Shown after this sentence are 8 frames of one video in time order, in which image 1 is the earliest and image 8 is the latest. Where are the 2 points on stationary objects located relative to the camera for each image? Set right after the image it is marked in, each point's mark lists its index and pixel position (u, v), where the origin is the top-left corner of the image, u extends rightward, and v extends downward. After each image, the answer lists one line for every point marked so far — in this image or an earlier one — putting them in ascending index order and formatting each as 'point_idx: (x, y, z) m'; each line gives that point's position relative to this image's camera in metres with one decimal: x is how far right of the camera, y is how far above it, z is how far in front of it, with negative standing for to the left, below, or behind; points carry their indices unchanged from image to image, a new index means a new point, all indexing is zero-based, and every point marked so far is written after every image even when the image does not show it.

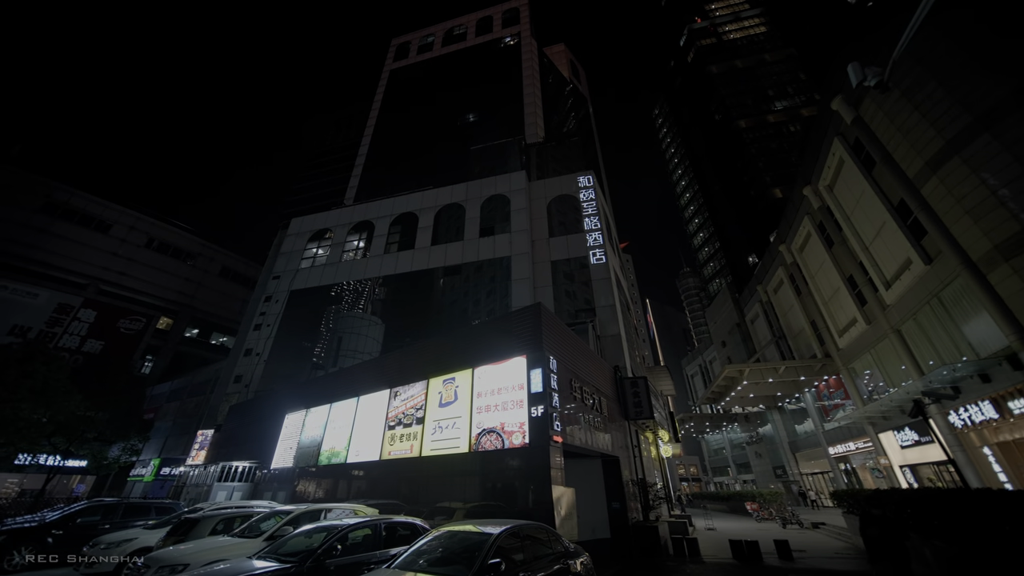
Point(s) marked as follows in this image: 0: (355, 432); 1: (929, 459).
0: (-7.2, -6.6, +16.0) m
1: (+21.4, -8.8, +17.9) m
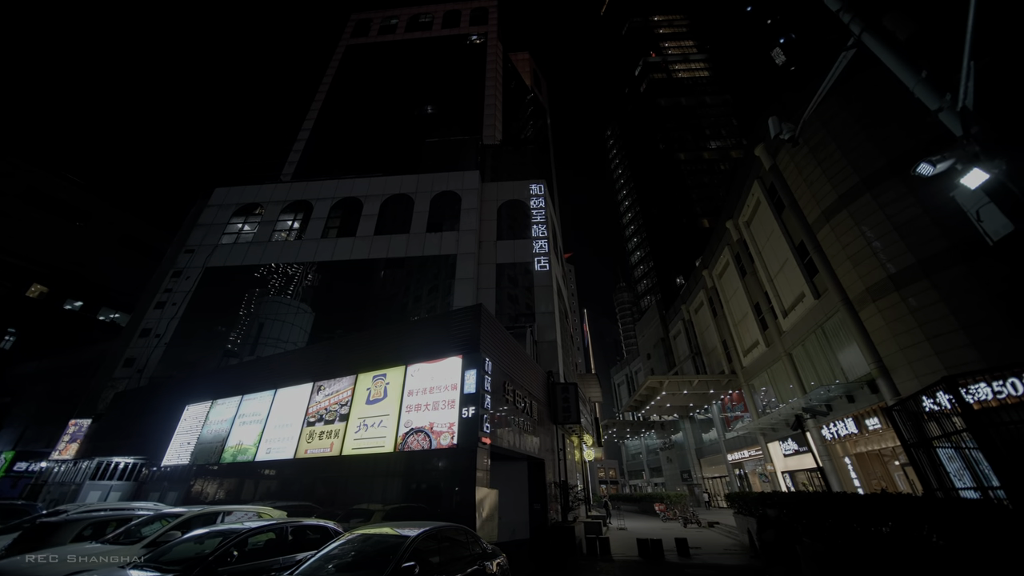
0: (-10.2, -5.9, +14.7) m
1: (+17.5, -10.7, +20.8) m
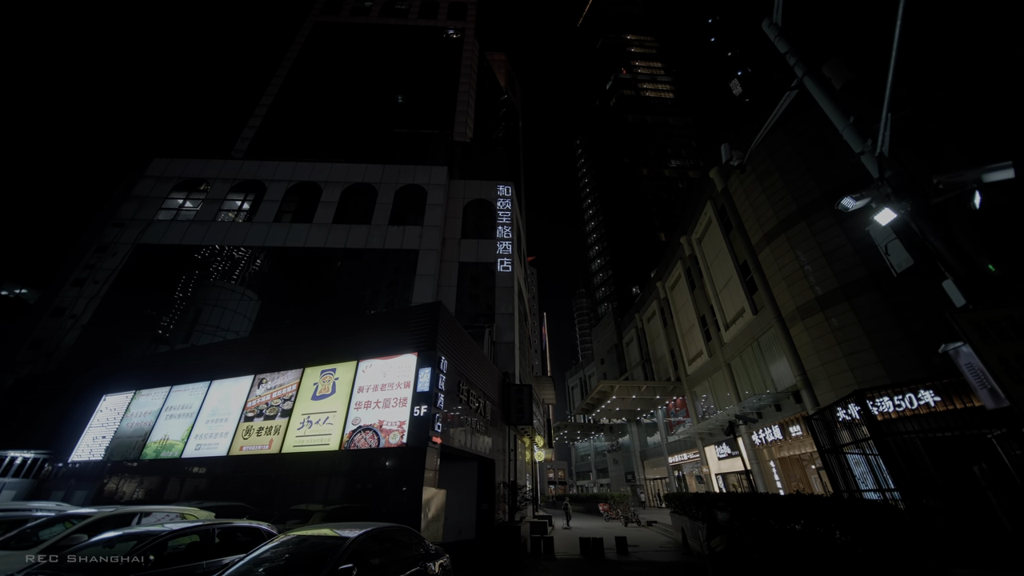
0: (-12.1, -5.2, +13.6) m
1: (+14.5, -11.7, +22.5) m
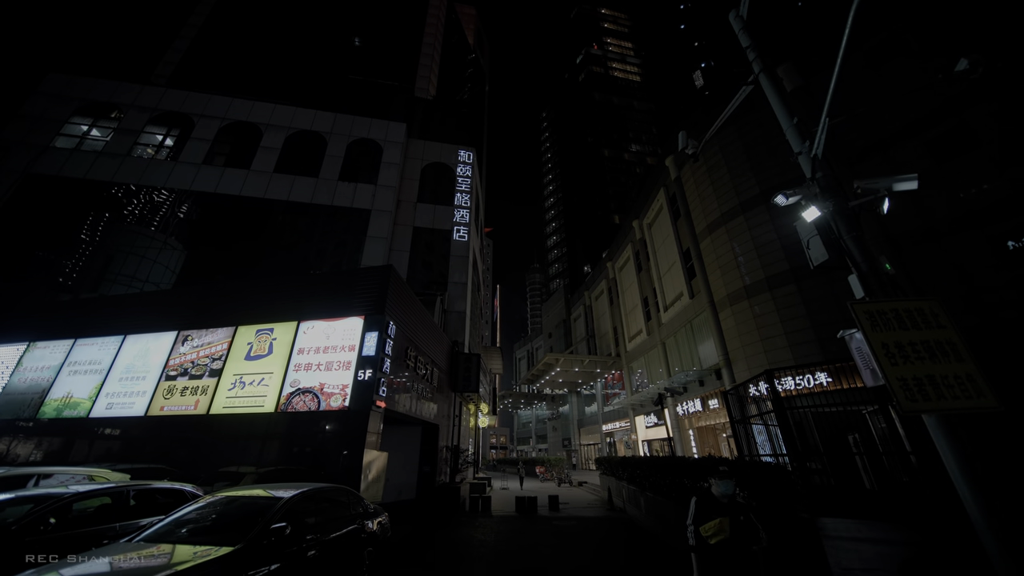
0: (-14.1, -3.2, +12.3) m
1: (+10.7, -10.7, +24.9) m
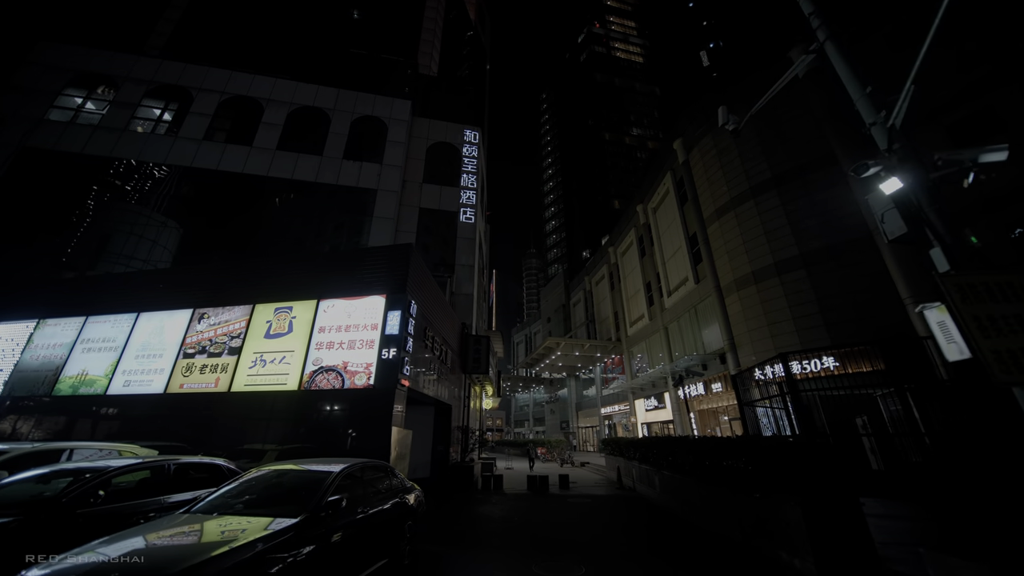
0: (-13.6, -2.5, +12.2) m
1: (+10.9, -9.6, +25.5) m
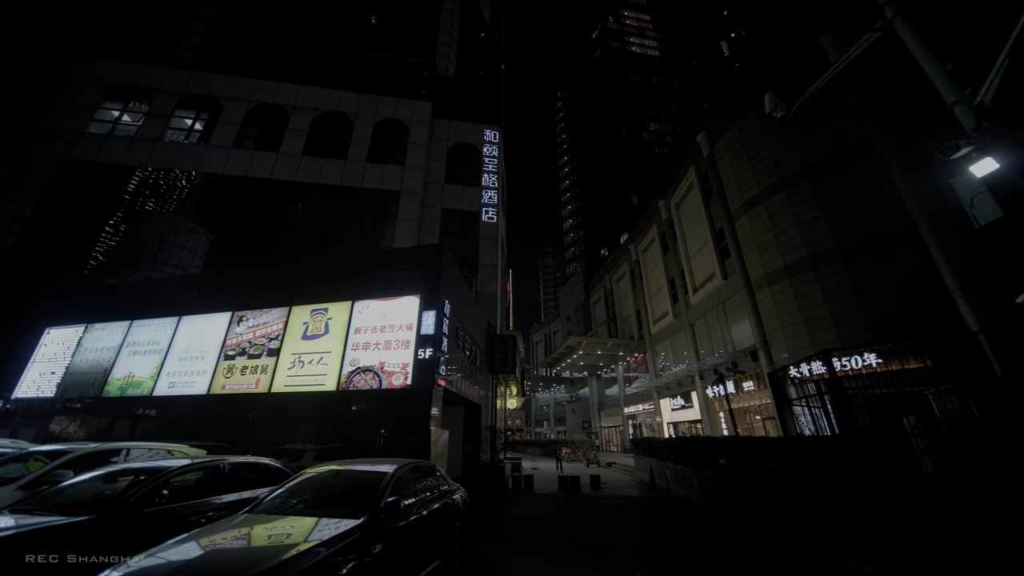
0: (-12.6, -2.6, +12.6) m
1: (+12.5, -9.4, +25.0) m
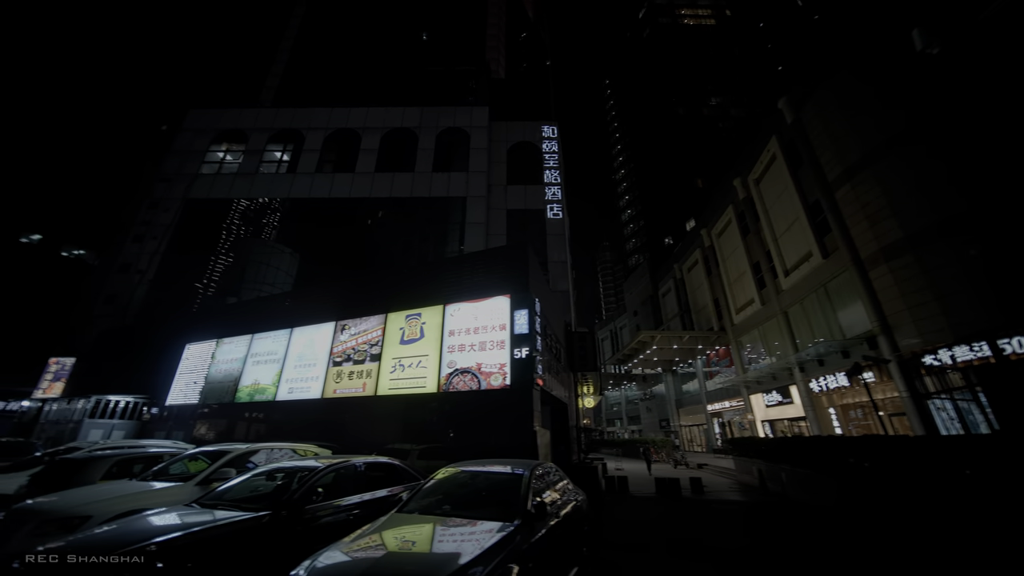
0: (-9.4, -3.3, +14.0) m
1: (+17.7, -8.3, +22.5) m
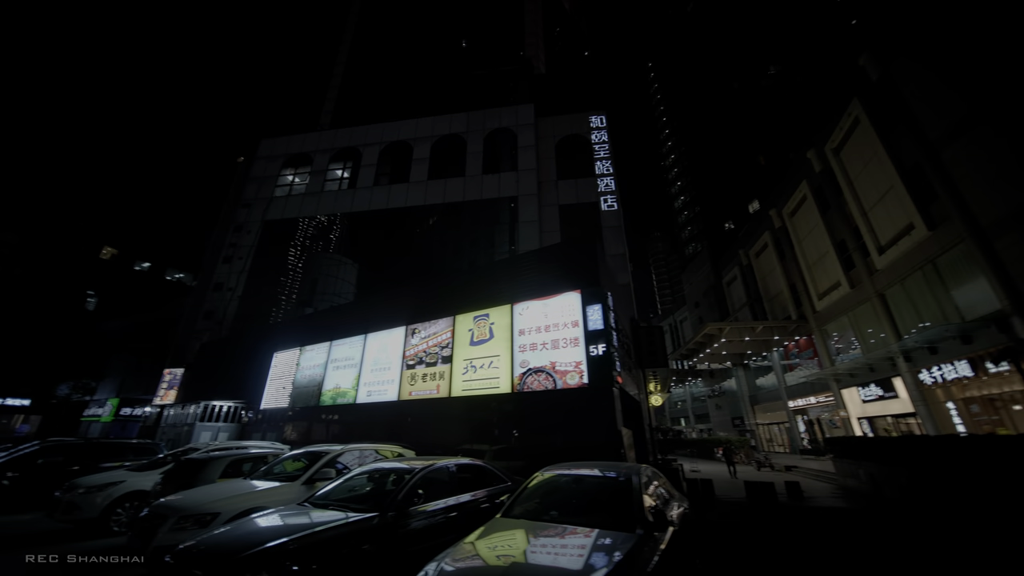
0: (-6.7, -3.6, +14.8) m
1: (+21.4, -7.1, +19.8) m
